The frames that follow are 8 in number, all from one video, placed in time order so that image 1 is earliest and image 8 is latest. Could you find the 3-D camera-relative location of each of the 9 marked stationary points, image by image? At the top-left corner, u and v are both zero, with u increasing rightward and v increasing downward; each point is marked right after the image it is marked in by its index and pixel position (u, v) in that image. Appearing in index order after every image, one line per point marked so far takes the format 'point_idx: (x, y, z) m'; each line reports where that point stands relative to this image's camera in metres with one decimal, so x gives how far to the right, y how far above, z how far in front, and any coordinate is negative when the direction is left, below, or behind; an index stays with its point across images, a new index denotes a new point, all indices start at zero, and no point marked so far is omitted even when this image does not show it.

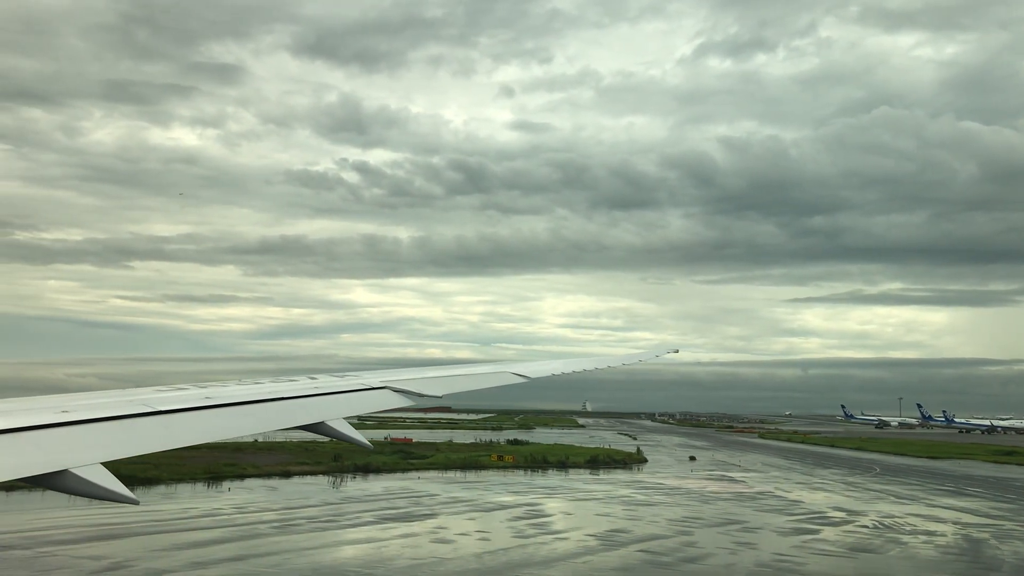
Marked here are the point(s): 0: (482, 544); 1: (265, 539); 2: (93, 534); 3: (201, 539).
0: (-0.7, -6.5, +18.6) m
1: (-6.1, -6.4, +18.6) m
2: (-10.8, -6.5, +19.0) m
3: (-7.8, -6.4, +18.5) m
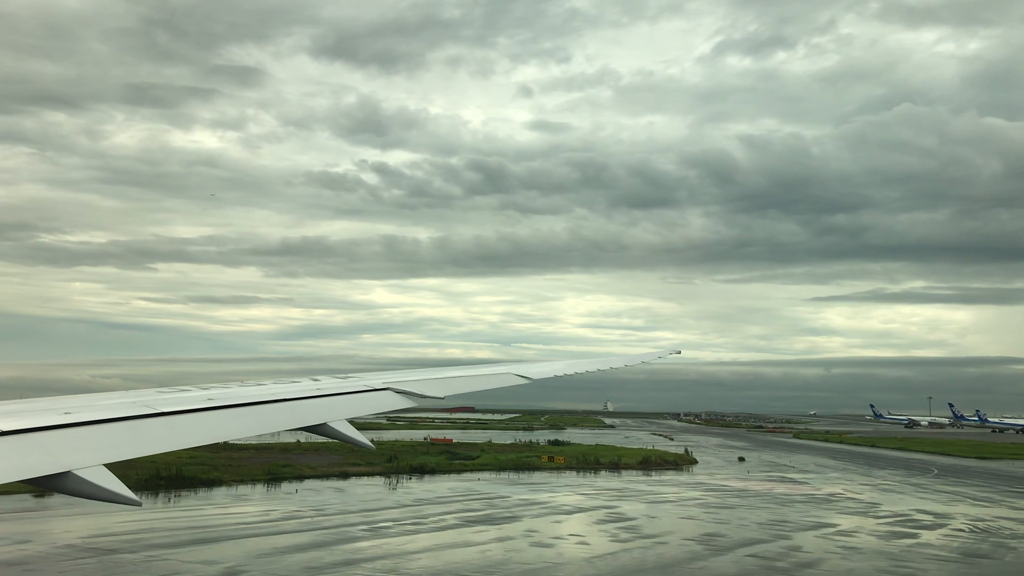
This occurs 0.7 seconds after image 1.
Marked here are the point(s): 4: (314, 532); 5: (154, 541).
0: (+1.9, -6.5, +18.2) m
1: (-3.6, -6.4, +18.4) m
2: (-8.2, -6.5, +18.9) m
3: (-5.2, -6.4, +18.3) m
4: (-5.4, -6.7, +20.0) m
5: (-8.8, -6.3, +18.1) m
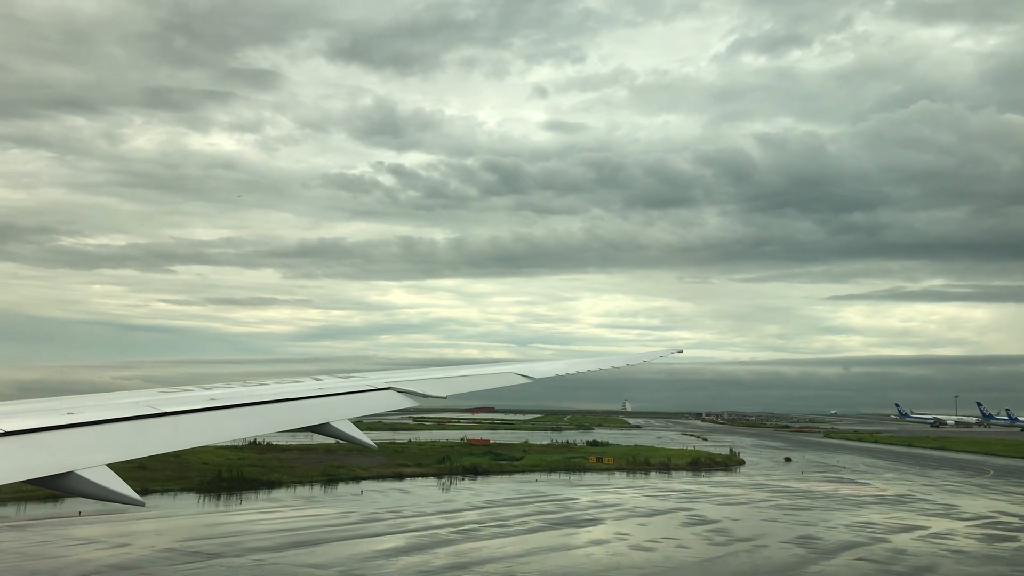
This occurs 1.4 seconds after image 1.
0: (+4.4, -6.5, +17.9) m
1: (-1.1, -6.4, +18.2) m
2: (-5.7, -6.5, +18.8) m
3: (-2.7, -6.4, +18.1) m
4: (-2.9, -6.7, +19.9) m
5: (-6.4, -6.4, +18.0) m
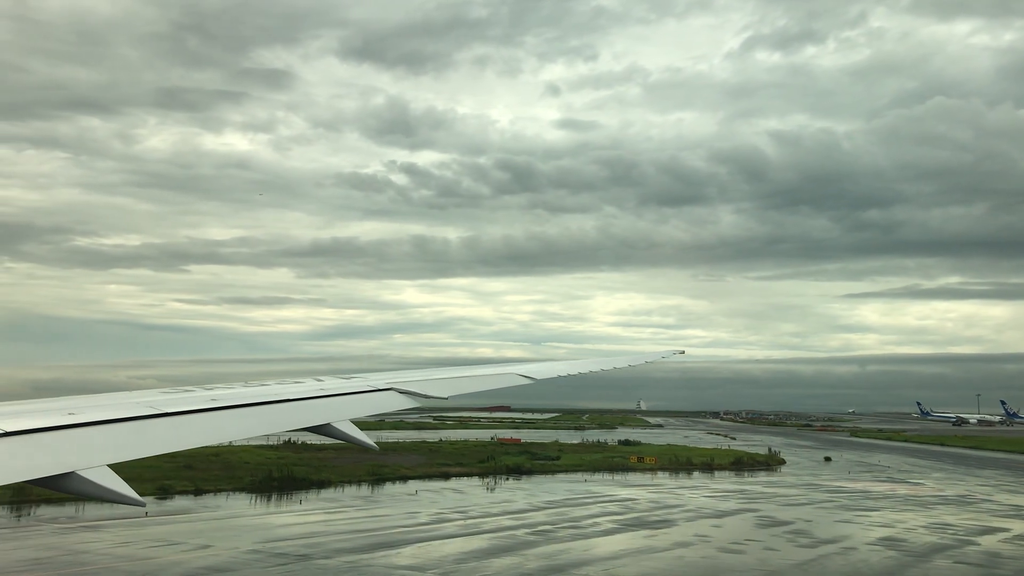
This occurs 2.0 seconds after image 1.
0: (+6.4, -6.4, +17.6) m
1: (+1.0, -6.4, +17.9) m
2: (-3.6, -6.5, +18.6) m
3: (-0.6, -6.4, +17.9) m
4: (-0.8, -6.7, +19.6) m
5: (-4.3, -6.3, +17.8) m
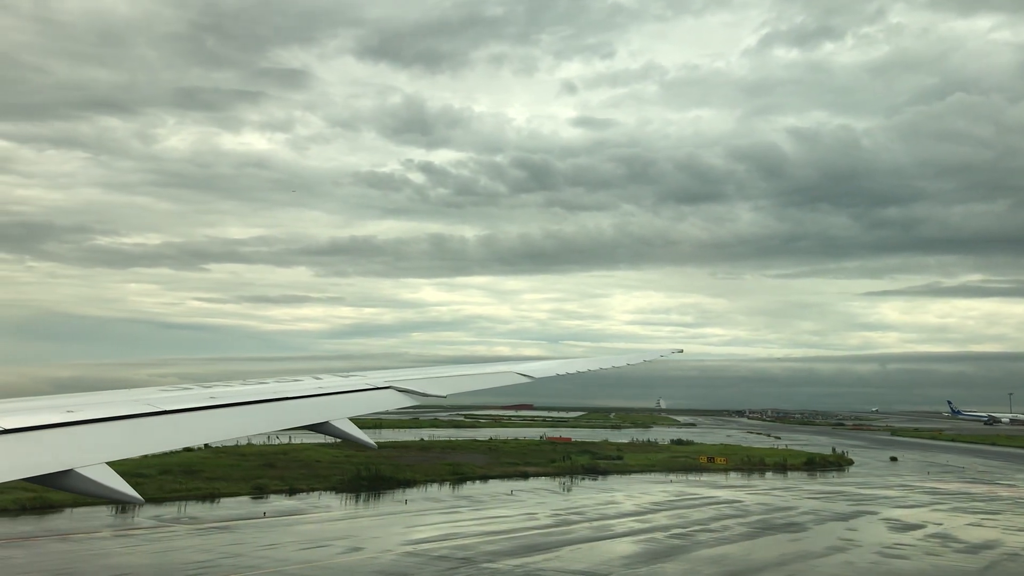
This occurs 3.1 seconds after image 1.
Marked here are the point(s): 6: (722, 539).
0: (+10.2, -6.4, +17.1) m
1: (+4.7, -6.3, +17.5) m
2: (+0.1, -6.4, +18.2) m
3: (+3.1, -6.3, +17.5) m
4: (+2.9, -6.6, +19.3) m
5: (-0.6, -6.3, +17.5) m
6: (+5.6, -6.7, +19.6) m
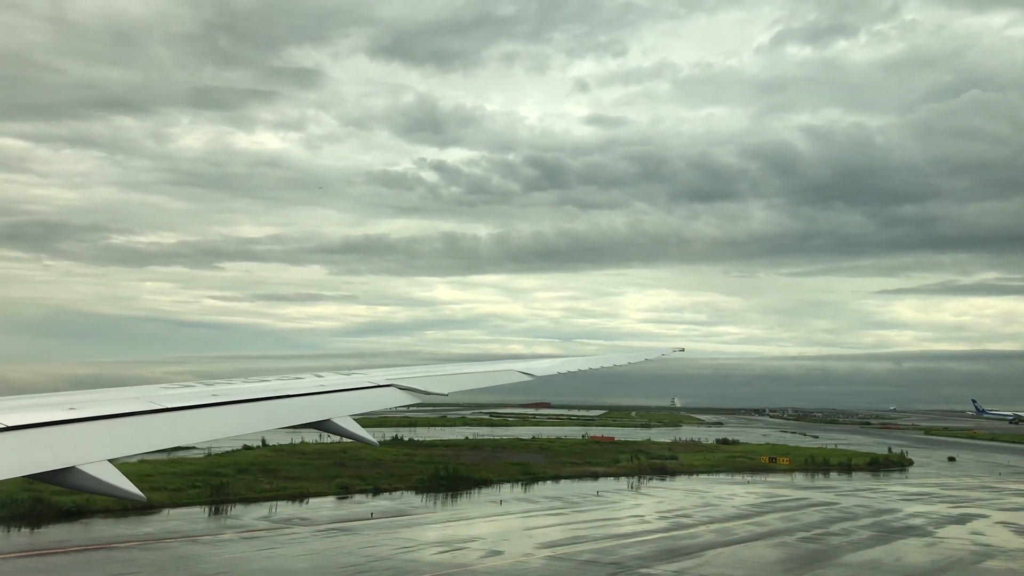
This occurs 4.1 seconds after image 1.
0: (+13.5, -6.3, +16.7) m
1: (+8.0, -6.3, +17.2) m
2: (+3.4, -6.4, +18.0) m
3: (+6.4, -6.3, +17.2) m
4: (+6.3, -6.6, +19.0) m
5: (+2.8, -6.3, +17.2) m
6: (+9.0, -6.7, +19.3) m
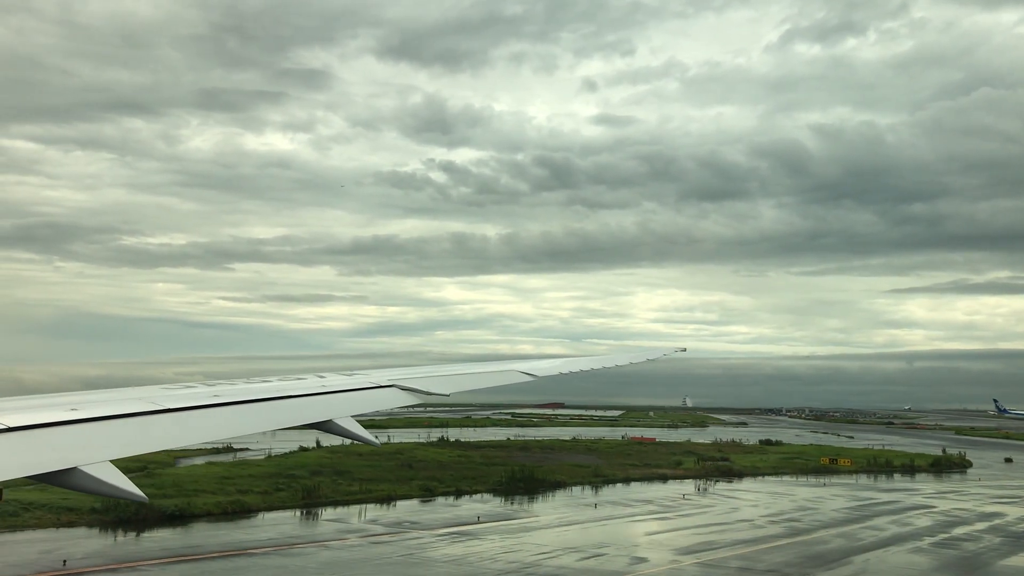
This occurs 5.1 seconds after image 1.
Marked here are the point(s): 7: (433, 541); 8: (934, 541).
0: (+16.8, -6.3, +16.3) m
1: (+11.3, -6.3, +16.8) m
2: (+6.8, -6.4, +17.6) m
3: (+9.7, -6.3, +16.9) m
4: (+9.6, -6.6, +18.6) m
5: (+6.1, -6.3, +16.9) m
6: (+12.3, -6.7, +18.9) m
7: (-2.1, -6.5, +18.6) m
8: (+11.1, -6.8, +19.4) m
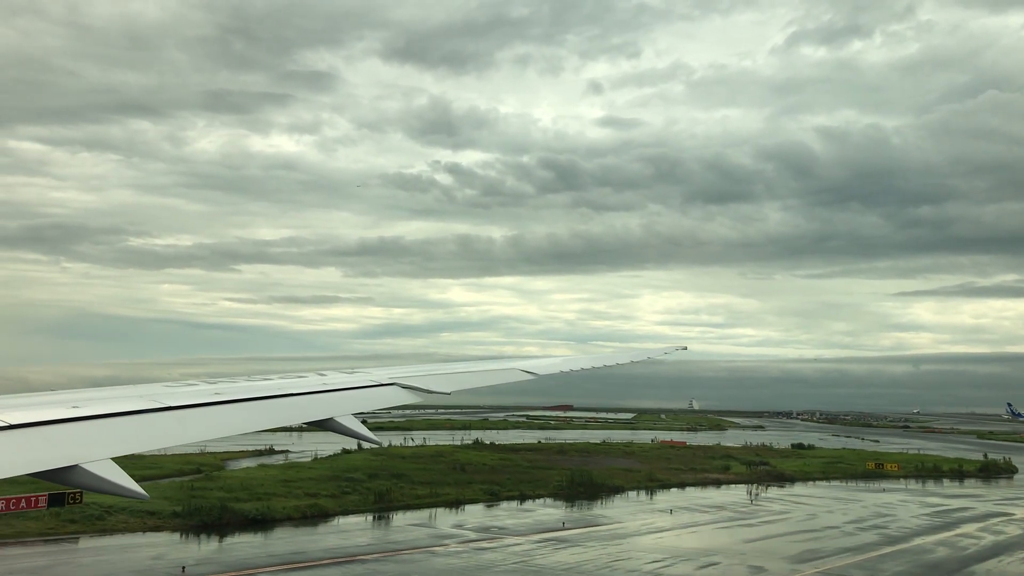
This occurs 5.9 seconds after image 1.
0: (+19.4, -6.4, +16.1) m
1: (+13.9, -6.4, +16.6) m
2: (+9.4, -6.5, +17.4) m
3: (+12.3, -6.4, +16.6) m
4: (+12.2, -6.7, +18.3) m
5: (+8.7, -6.4, +16.6) m
6: (+14.9, -6.8, +18.7) m
7: (+0.5, -6.6, +18.4) m
8: (+13.7, -6.9, +19.1) m
